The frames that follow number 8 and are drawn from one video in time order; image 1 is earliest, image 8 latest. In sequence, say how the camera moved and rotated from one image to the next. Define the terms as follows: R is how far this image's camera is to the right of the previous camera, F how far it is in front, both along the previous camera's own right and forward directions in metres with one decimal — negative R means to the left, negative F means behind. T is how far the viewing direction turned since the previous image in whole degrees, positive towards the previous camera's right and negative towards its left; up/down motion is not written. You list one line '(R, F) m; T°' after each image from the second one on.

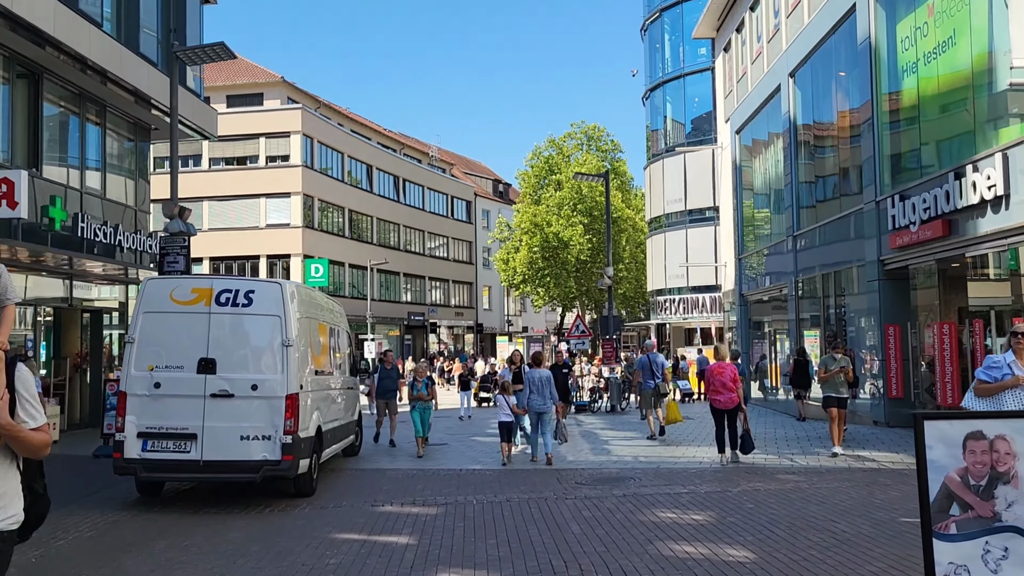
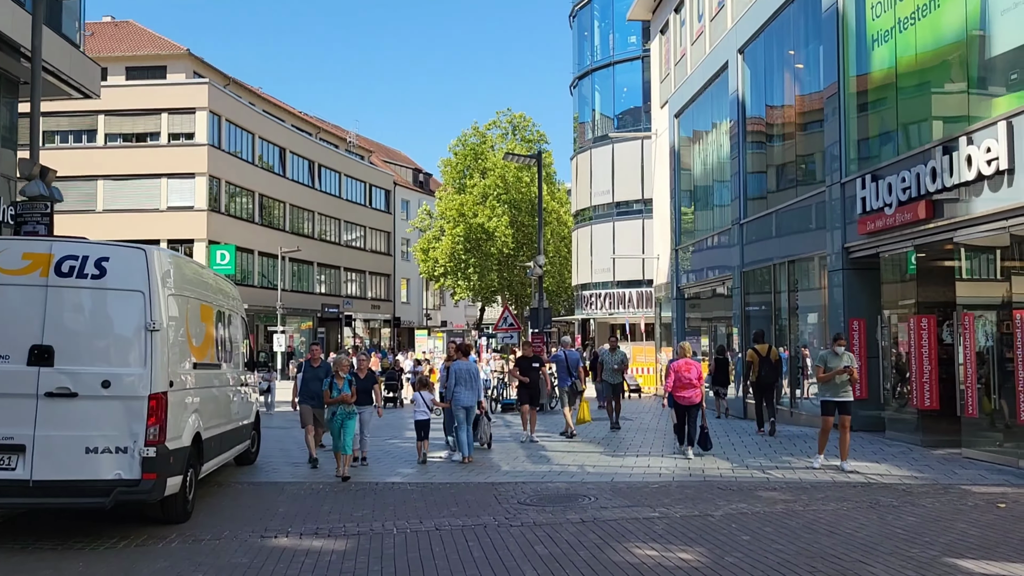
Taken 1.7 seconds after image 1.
(-0.1, +2.0) m; +5°
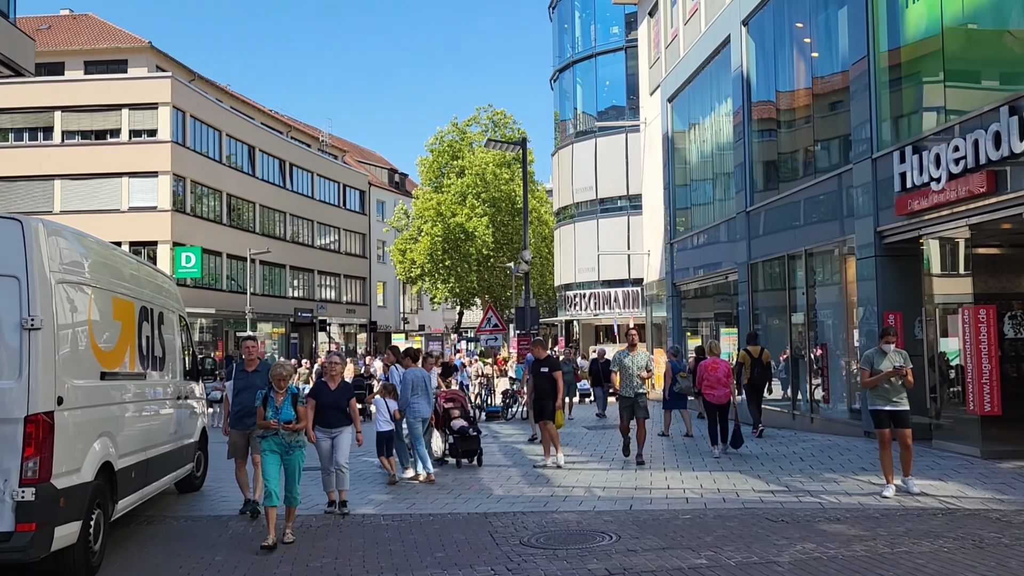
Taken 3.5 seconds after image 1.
(-0.2, +1.8) m; +1°
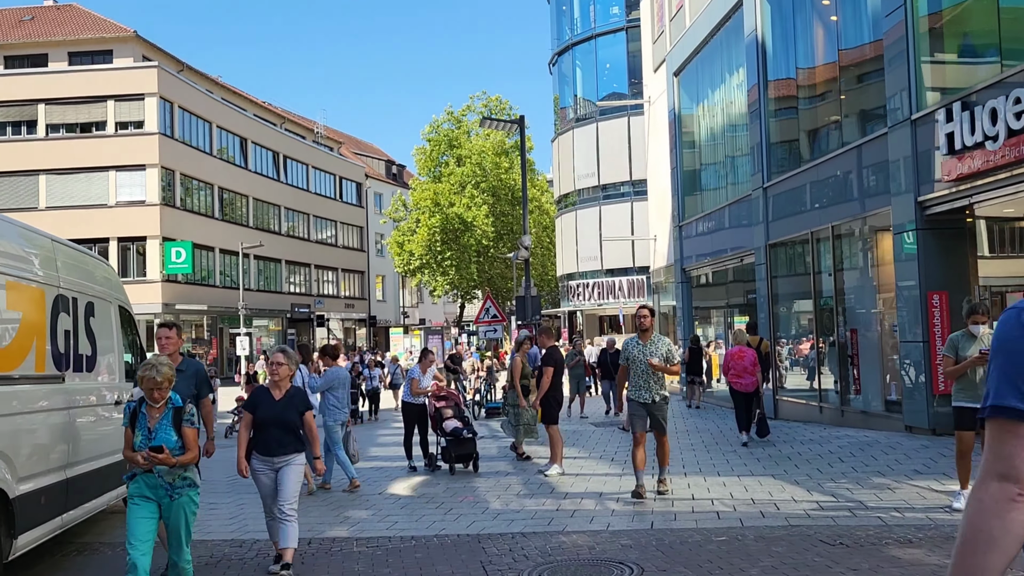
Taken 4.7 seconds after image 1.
(+0.1, +1.4) m; 0°
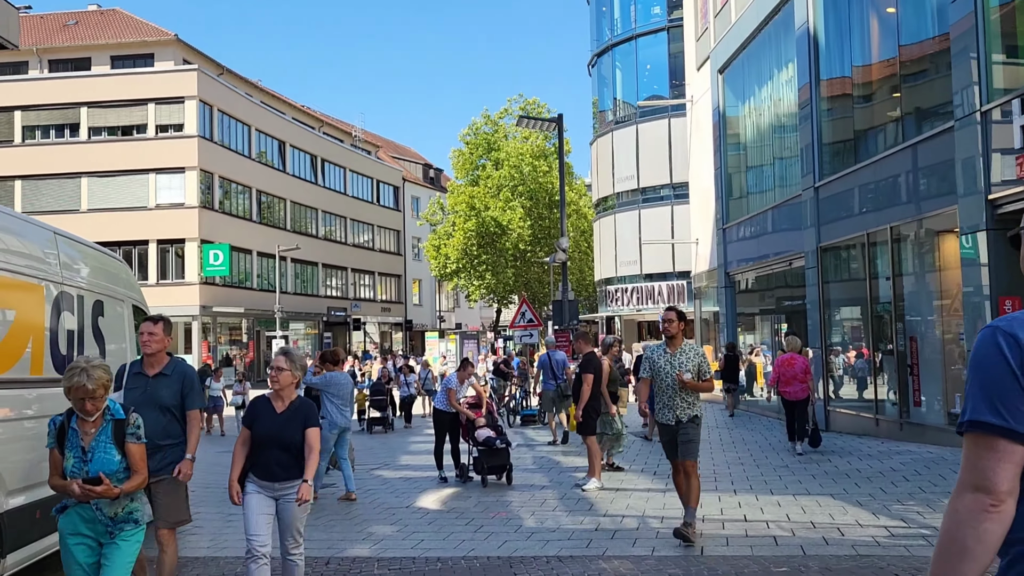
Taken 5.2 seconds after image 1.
(0.0, +0.6) m; -2°
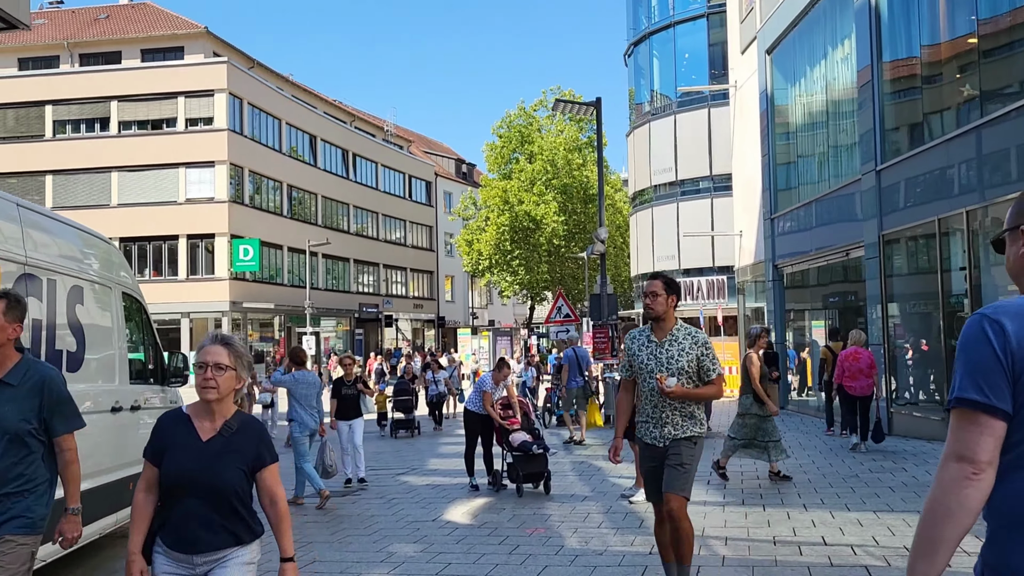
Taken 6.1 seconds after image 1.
(-0.1, +1.0) m; -2°
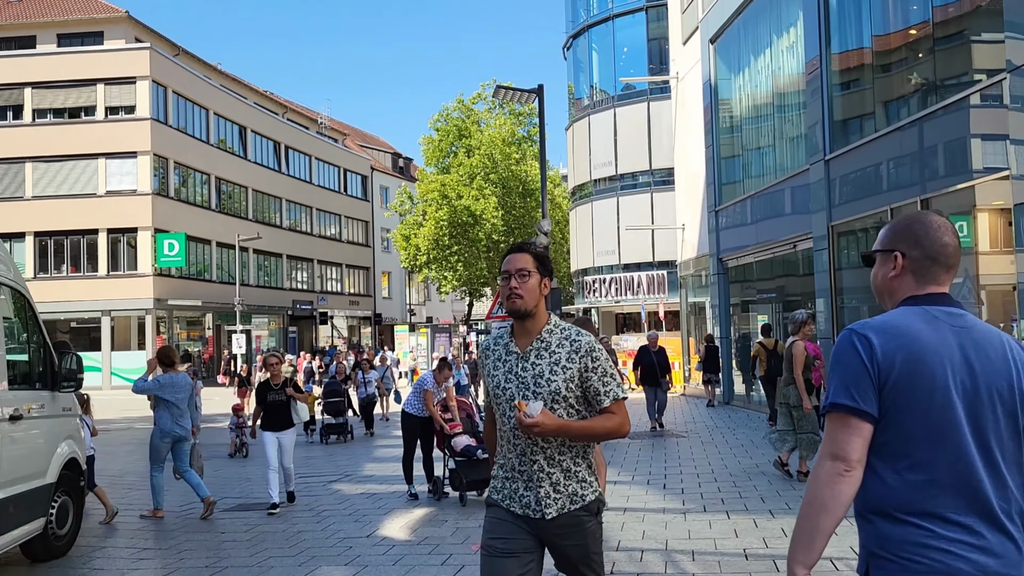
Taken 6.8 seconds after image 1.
(0.0, +0.8) m; +4°
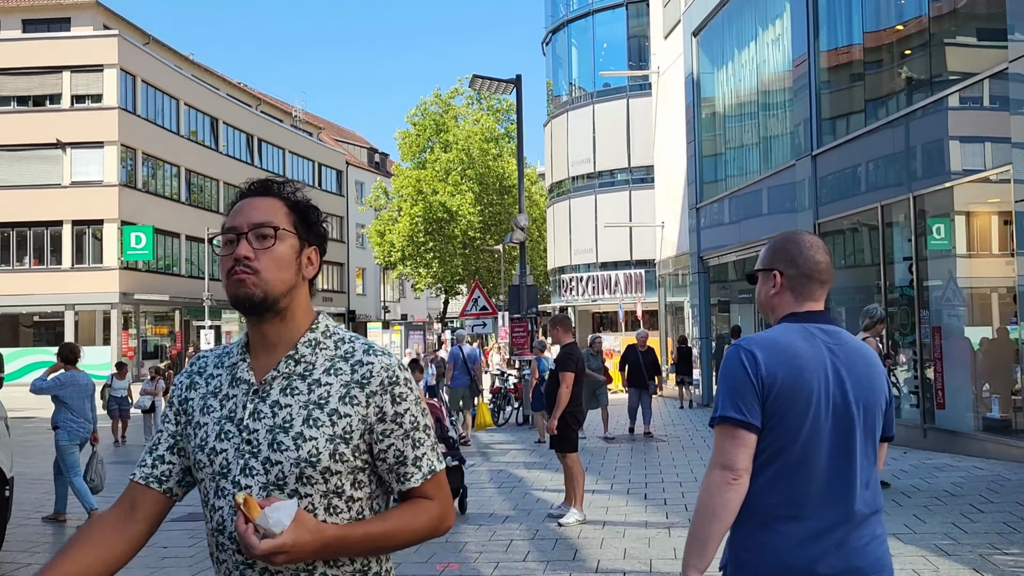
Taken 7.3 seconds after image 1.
(0.0, +0.6) m; +2°
